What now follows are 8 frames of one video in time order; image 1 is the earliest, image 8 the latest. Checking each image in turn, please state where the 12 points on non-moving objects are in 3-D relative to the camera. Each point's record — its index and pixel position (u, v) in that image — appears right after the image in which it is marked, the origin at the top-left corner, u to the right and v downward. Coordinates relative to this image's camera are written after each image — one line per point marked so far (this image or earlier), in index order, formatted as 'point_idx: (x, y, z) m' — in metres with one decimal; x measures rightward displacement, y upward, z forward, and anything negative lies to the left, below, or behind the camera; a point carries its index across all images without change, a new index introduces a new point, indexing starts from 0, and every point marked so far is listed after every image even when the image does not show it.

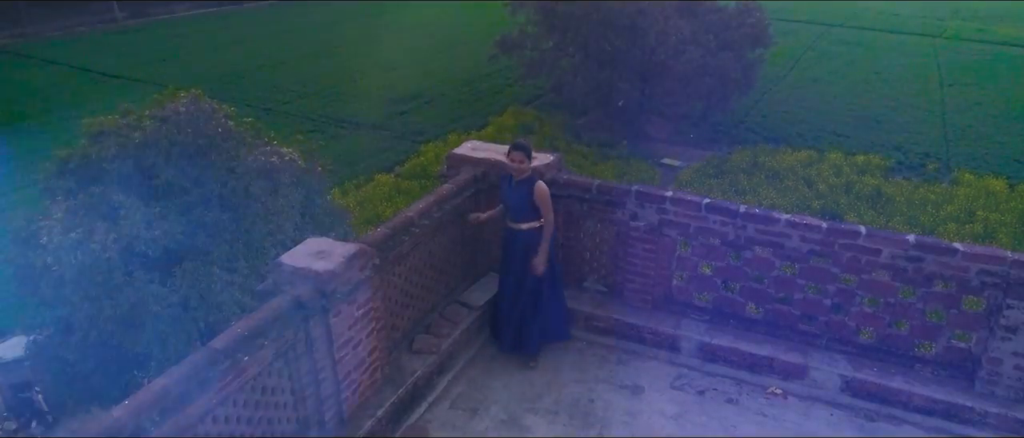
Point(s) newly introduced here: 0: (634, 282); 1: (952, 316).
0: (+0.7, -0.4, +5.4) m
1: (+2.1, -0.5, +4.6) m
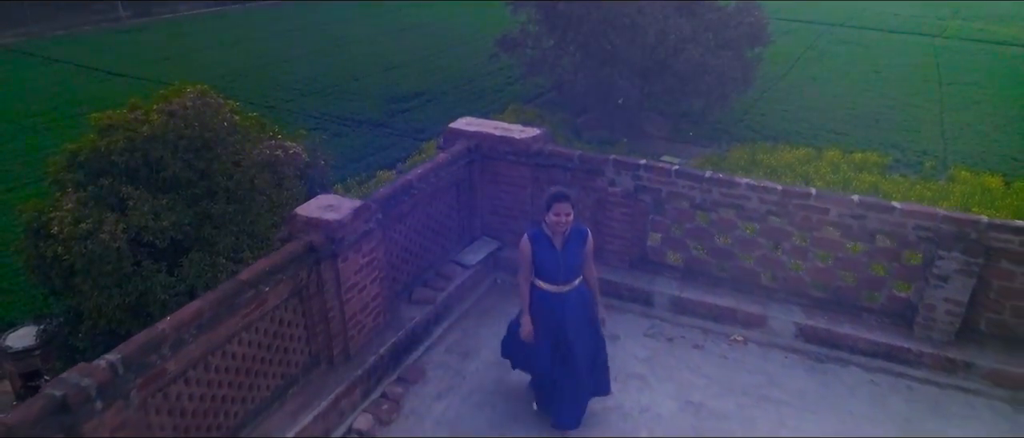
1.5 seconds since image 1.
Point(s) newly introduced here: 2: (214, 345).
0: (+0.6, -0.2, +6.0) m
1: (+2.1, -0.3, +5.1) m
2: (-1.2, -0.5, +3.8) m
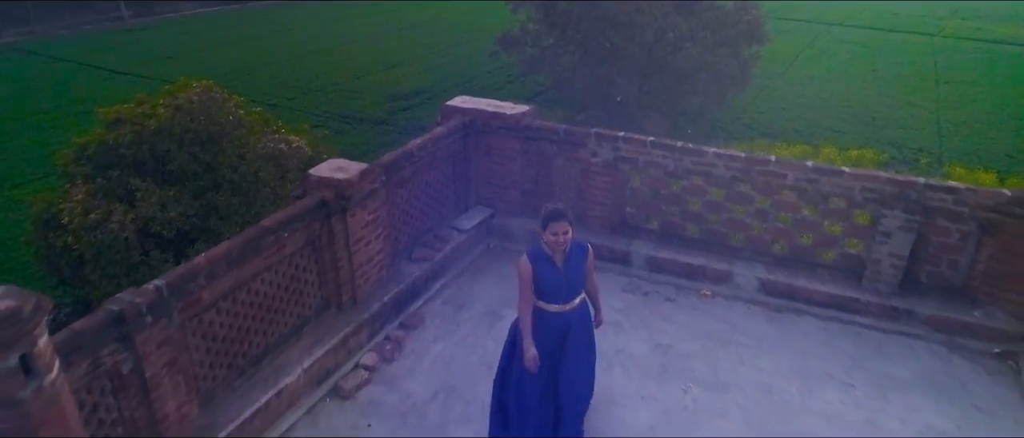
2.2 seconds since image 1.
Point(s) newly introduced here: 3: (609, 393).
0: (+0.6, +0.1, +6.5) m
1: (+2.0, -0.1, +5.7) m
2: (-1.3, -0.3, +4.4) m
3: (+0.5, -0.9, +4.9) m
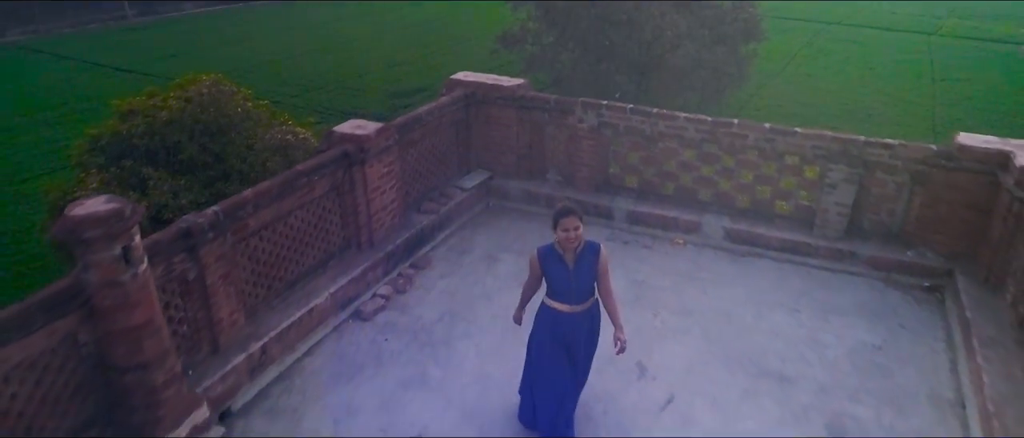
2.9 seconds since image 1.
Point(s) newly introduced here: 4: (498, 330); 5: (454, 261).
0: (+0.6, +0.4, +7.4) m
1: (+2.0, +0.3, +6.6) m
2: (-1.3, 0.0, +5.3) m
3: (+0.5, -0.6, +5.8) m
4: (-0.1, -0.7, +5.6) m
5: (-0.4, -0.3, +6.6) m
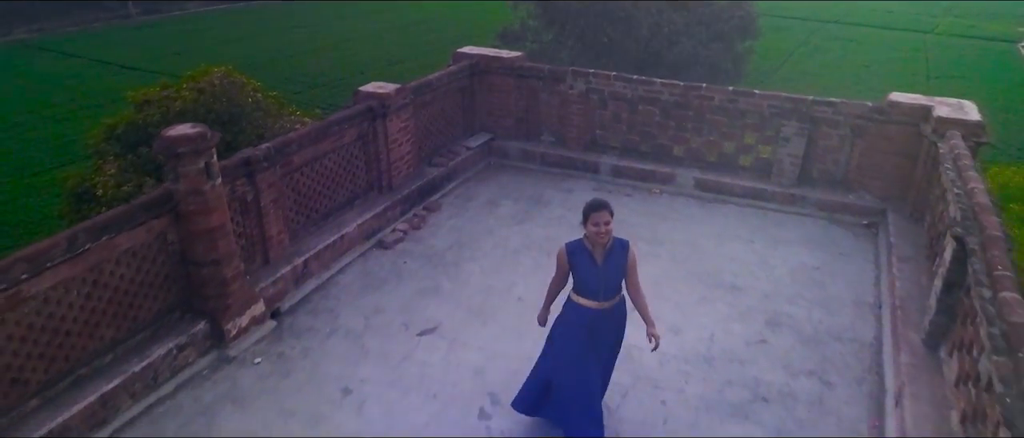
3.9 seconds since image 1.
0: (+0.5, +0.8, +8.4) m
1: (+2.0, +0.7, +7.6) m
2: (-1.3, +0.4, +6.3) m
3: (+0.5, -0.2, +6.8) m
4: (-0.1, -0.3, +6.6) m
5: (-0.4, +0.1, +7.6) m
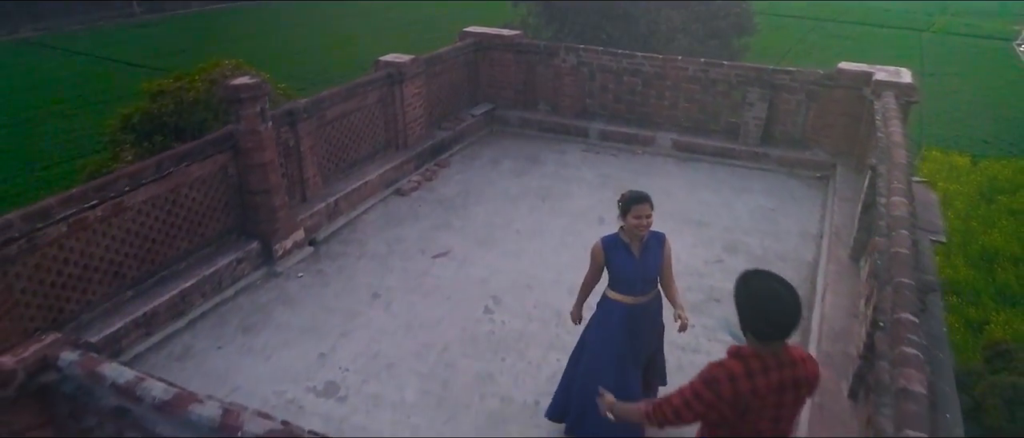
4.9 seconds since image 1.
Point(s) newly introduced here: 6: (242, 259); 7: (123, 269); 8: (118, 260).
0: (+0.5, +1.2, +9.5) m
1: (+2.0, +1.1, +8.7) m
2: (-1.3, +0.8, +7.4) m
3: (+0.5, +0.2, +7.9) m
4: (-0.1, +0.1, +7.7) m
5: (-0.4, +0.5, +8.7) m
6: (-1.8, -0.3, +6.1) m
7: (-2.2, -0.3, +5.3) m
8: (-2.2, -0.2, +5.3) m
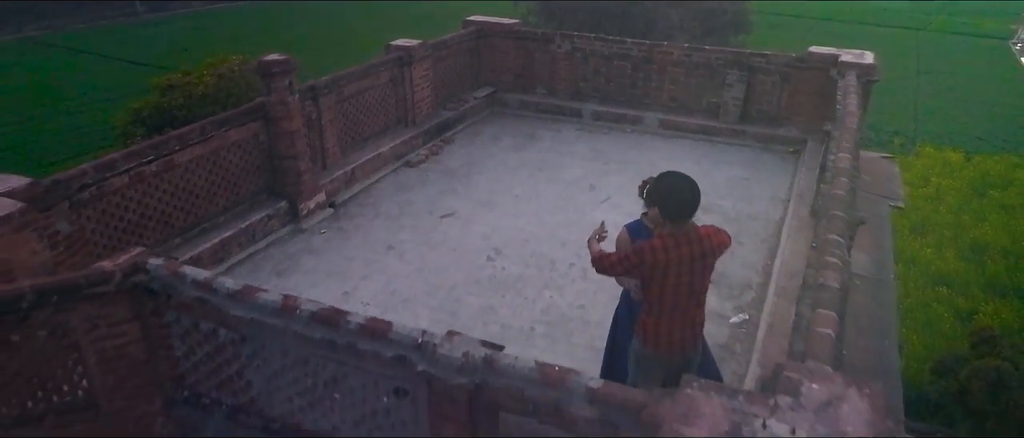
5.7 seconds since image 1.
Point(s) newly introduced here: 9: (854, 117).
0: (+0.5, +1.5, +10.3) m
1: (+2.0, +1.4, +9.5) m
2: (-1.3, +1.1, +8.2) m
3: (+0.5, +0.5, +8.7) m
4: (-0.1, +0.4, +8.5) m
5: (-0.4, +0.8, +9.5) m
6: (-1.8, 0.0, +6.9) m
7: (-2.2, 0.0, +6.1) m
8: (-2.2, 0.0, +6.1) m
9: (+2.4, +0.7, +6.7) m
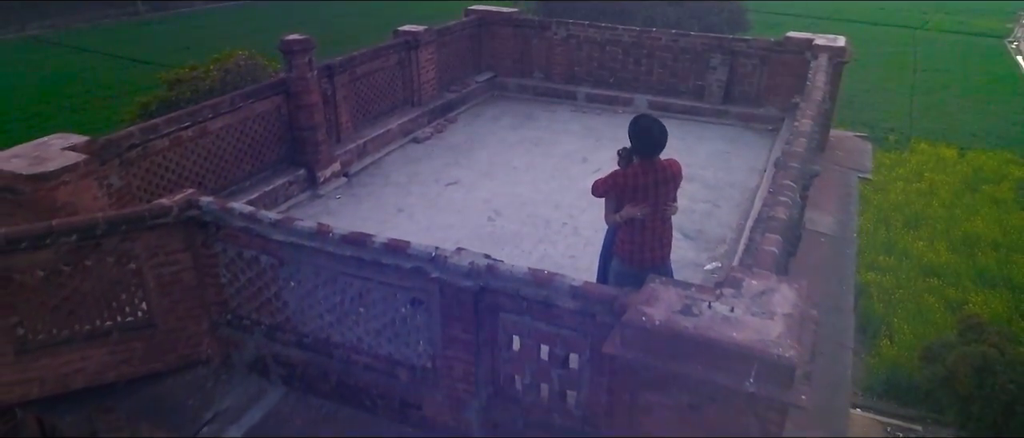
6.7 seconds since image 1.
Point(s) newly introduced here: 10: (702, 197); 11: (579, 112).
0: (+0.5, +1.7, +11.0) m
1: (+2.0, +1.6, +10.2) m
2: (-1.3, +1.4, +8.9) m
3: (+0.5, +0.8, +9.4) m
4: (-0.1, +0.7, +9.2) m
5: (-0.4, +1.1, +10.2) m
6: (-1.8, +0.3, +7.6) m
7: (-2.2, +0.3, +6.8) m
8: (-2.2, +0.3, +6.7) m
9: (+2.4, +1.0, +7.4) m
10: (+1.5, +0.2, +7.7) m
11: (+0.7, +1.2, +10.5) m
